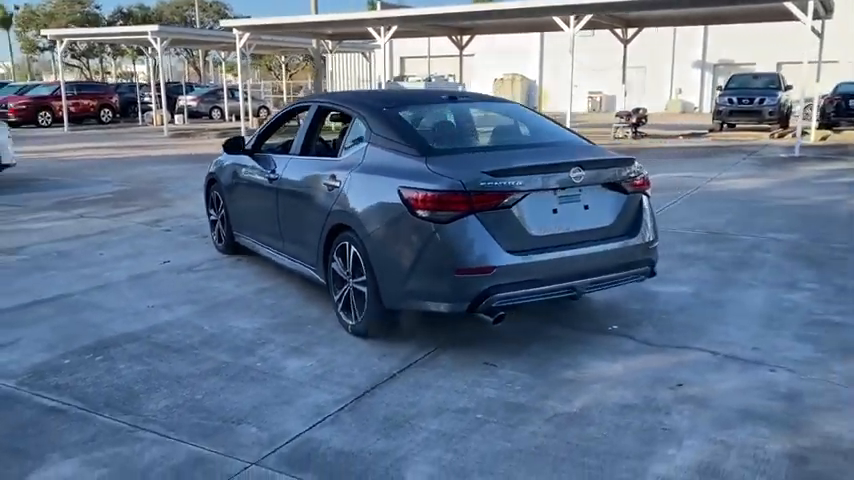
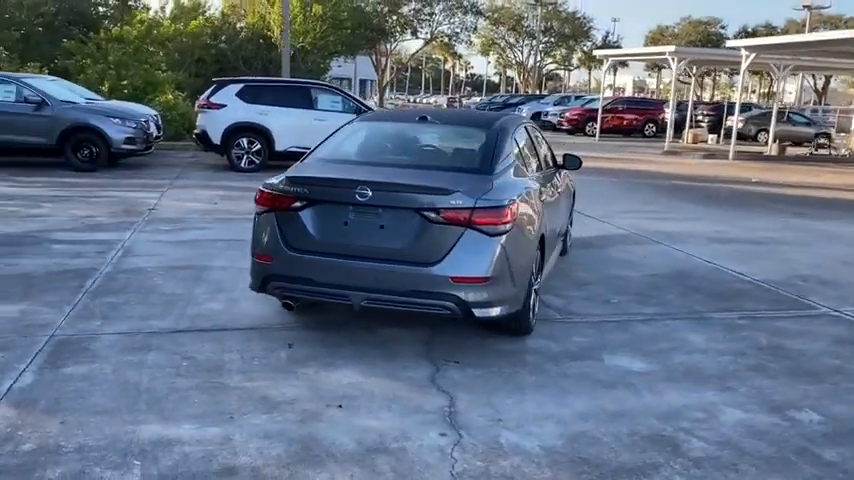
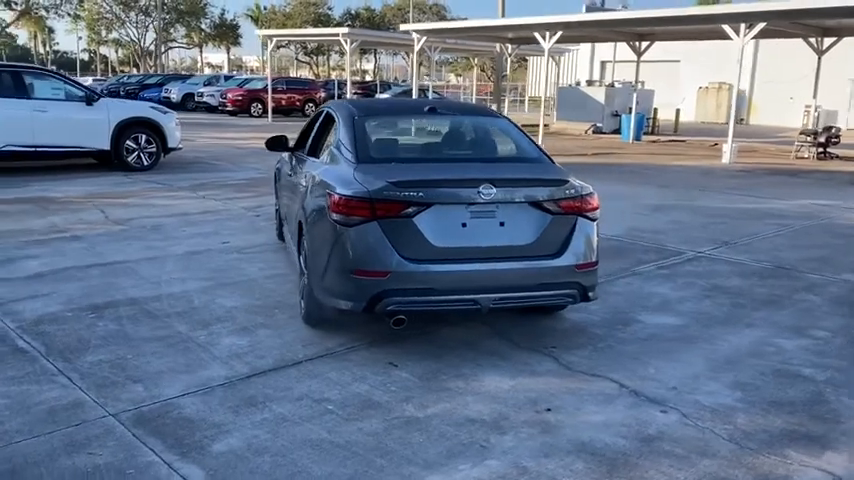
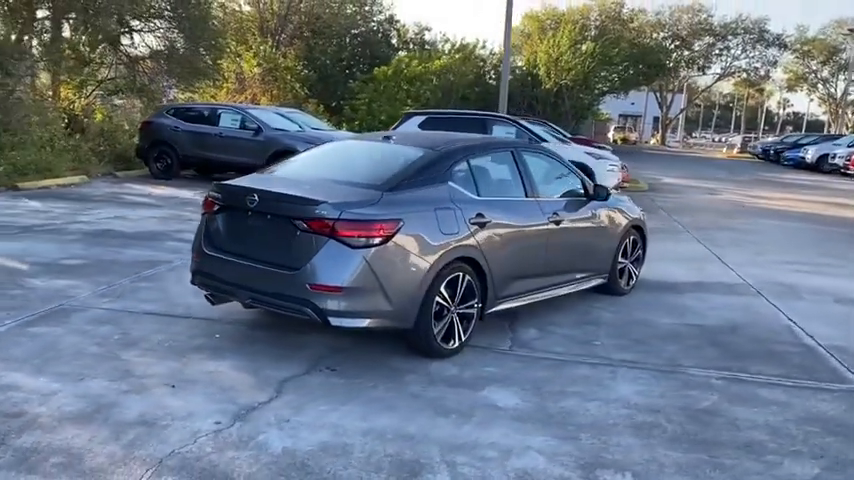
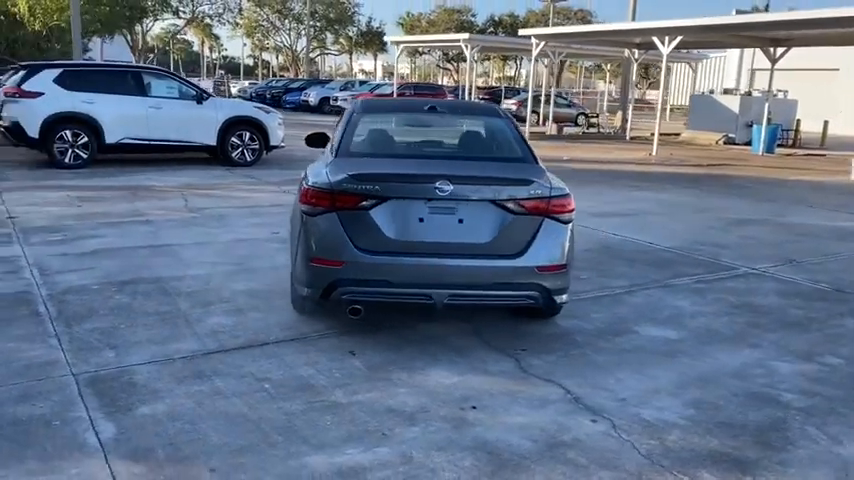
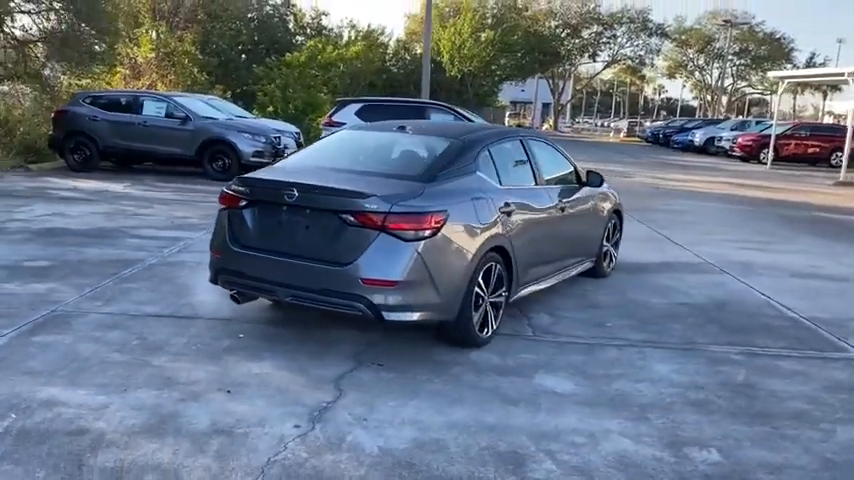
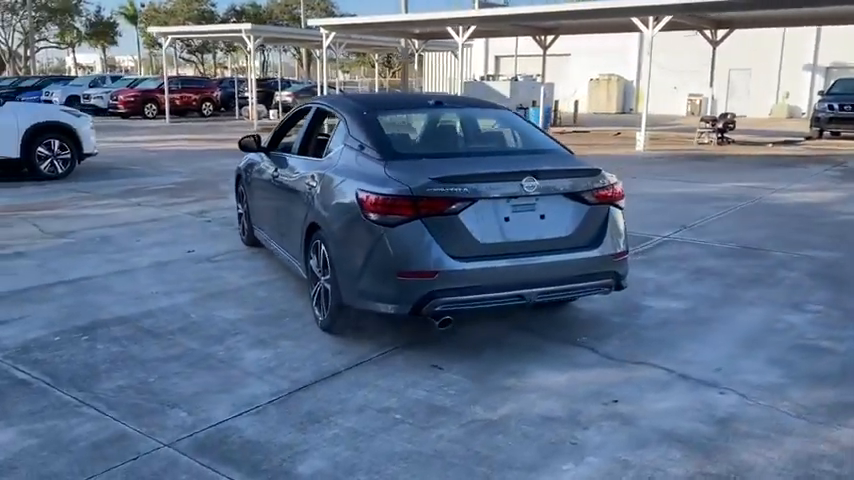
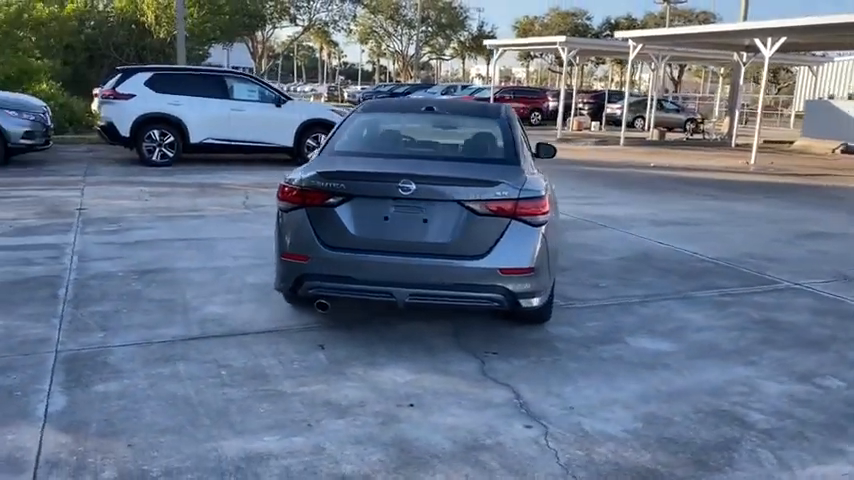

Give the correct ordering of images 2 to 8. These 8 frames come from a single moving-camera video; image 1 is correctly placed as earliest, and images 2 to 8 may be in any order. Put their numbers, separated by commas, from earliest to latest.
7, 3, 5, 8, 2, 6, 4
